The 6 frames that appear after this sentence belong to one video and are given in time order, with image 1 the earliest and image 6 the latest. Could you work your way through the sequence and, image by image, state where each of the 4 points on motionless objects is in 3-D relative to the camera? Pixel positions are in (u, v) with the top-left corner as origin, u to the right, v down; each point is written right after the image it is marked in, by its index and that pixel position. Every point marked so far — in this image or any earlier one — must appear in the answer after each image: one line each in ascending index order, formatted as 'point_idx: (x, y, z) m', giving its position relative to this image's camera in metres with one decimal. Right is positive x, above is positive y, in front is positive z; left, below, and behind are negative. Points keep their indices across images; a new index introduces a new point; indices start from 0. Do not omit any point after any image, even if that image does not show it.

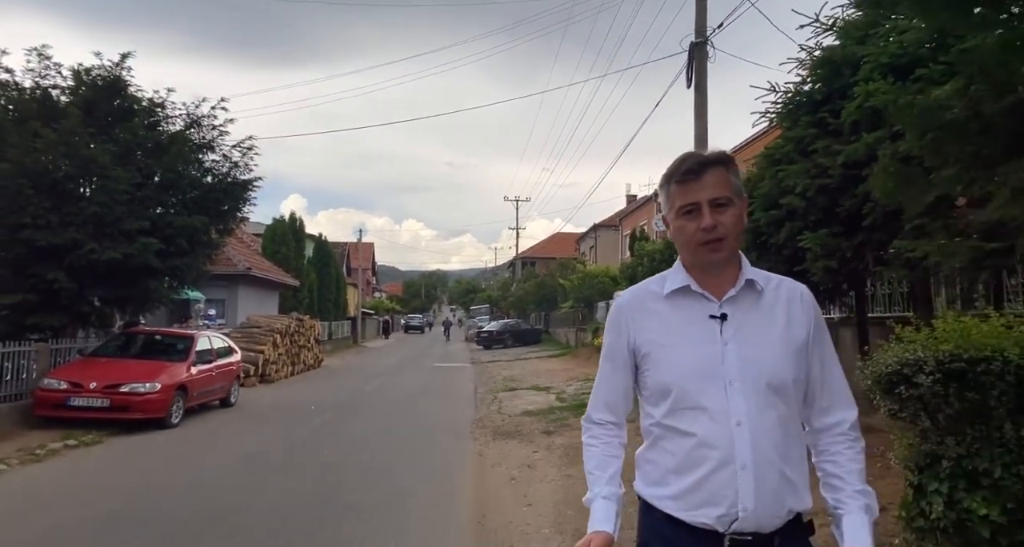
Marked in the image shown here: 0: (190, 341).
0: (-6.7, -1.4, +12.7) m
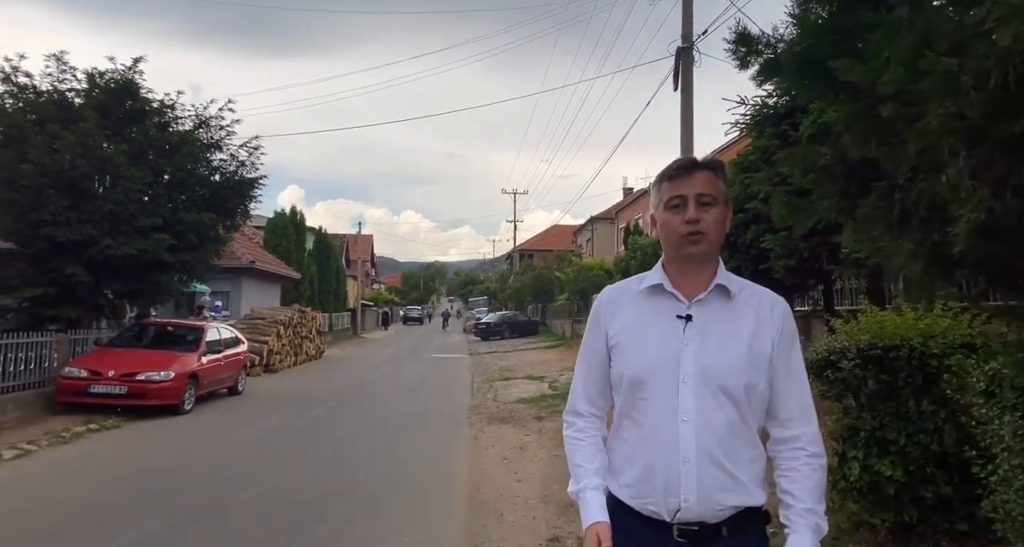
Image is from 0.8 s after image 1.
0: (-6.9, -1.3, +13.4) m
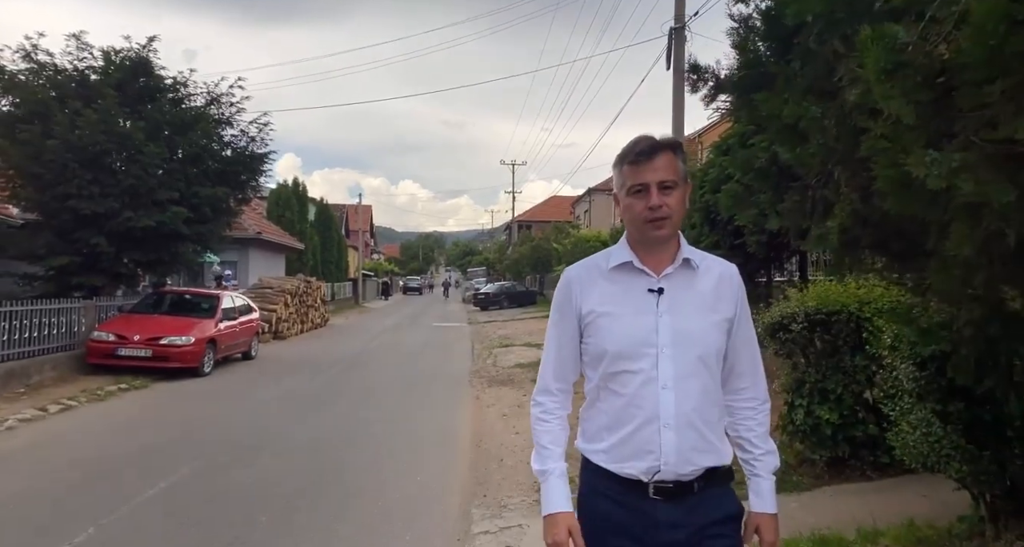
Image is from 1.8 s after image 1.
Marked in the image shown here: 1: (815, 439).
0: (-6.9, -0.6, +14.2) m
1: (+2.5, -1.4, +5.0) m
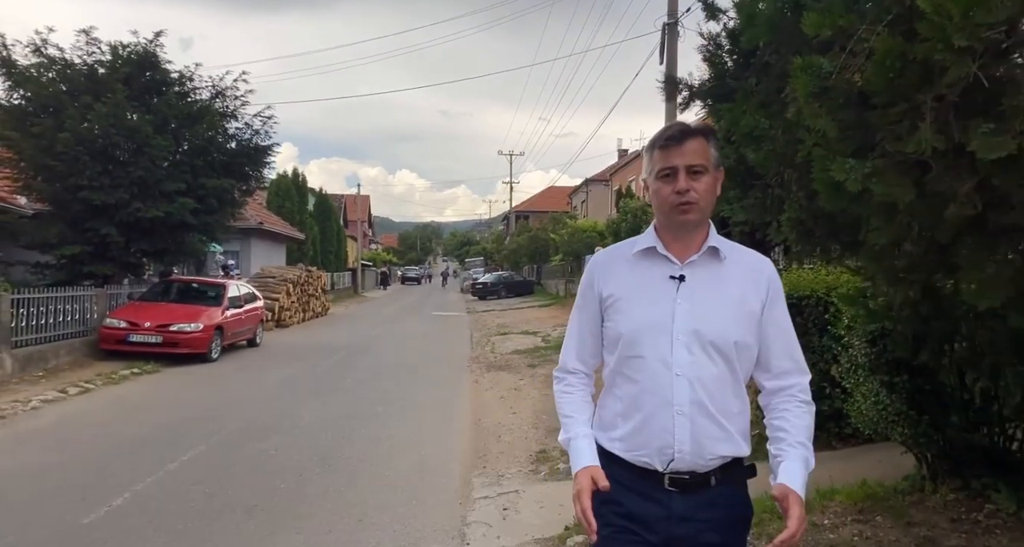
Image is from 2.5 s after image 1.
0: (-7.0, -0.4, +14.6) m
1: (+2.5, -1.3, +5.5) m
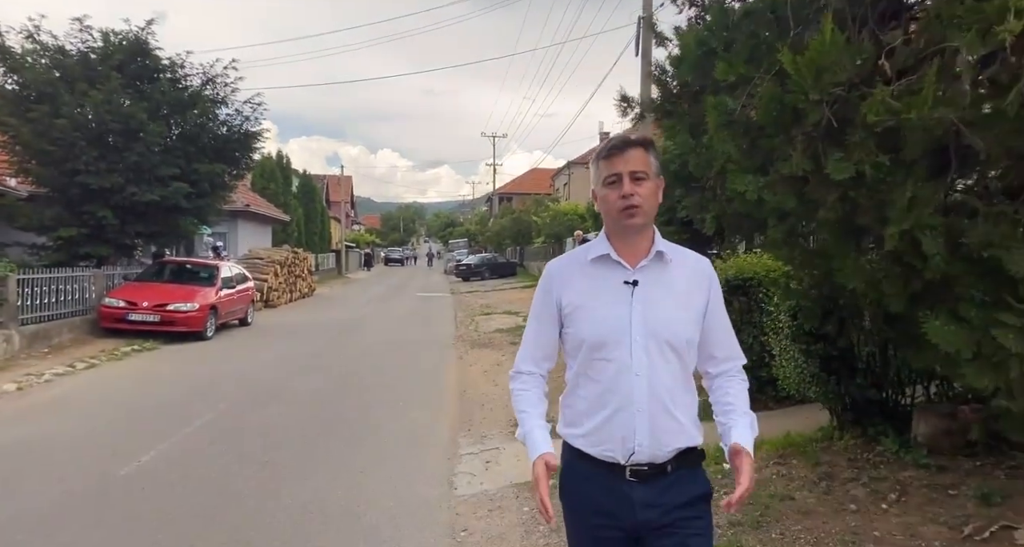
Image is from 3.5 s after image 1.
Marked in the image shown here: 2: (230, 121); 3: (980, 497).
0: (-7.4, +0.1, +15.1) m
1: (+2.3, -1.1, +6.3) m
2: (-7.2, +3.9, +15.5) m
3: (+2.7, -1.3, +3.6) m
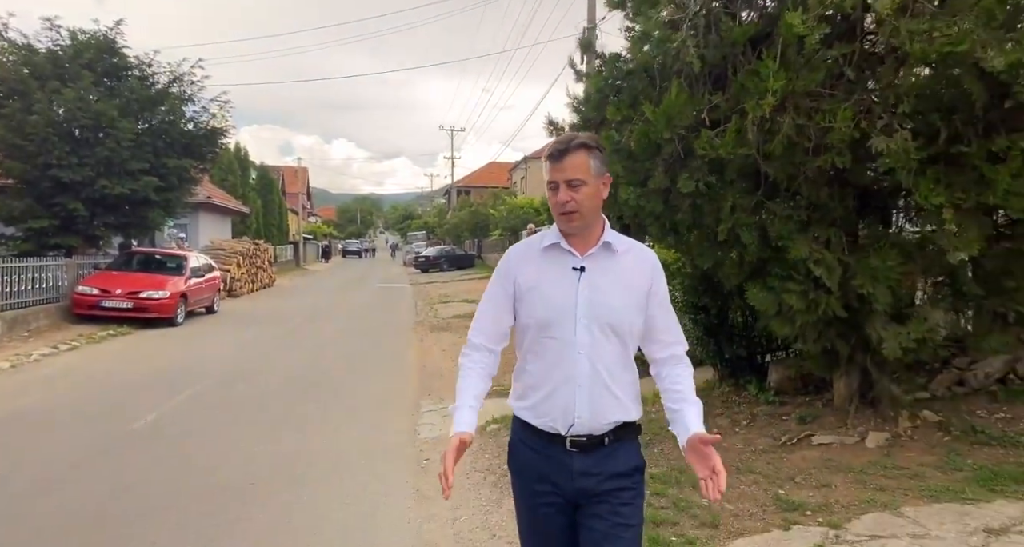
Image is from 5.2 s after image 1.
0: (-8.5, +0.4, +15.8) m
1: (+1.7, -0.9, +7.7) m
2: (-8.3, +4.2, +16.1) m
3: (+2.3, -1.2, +5.0) m
